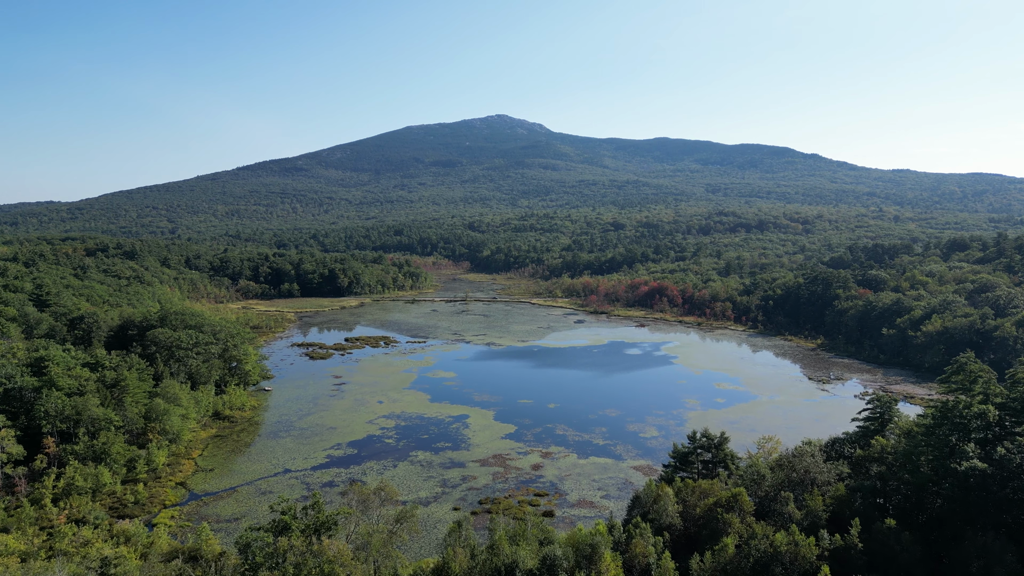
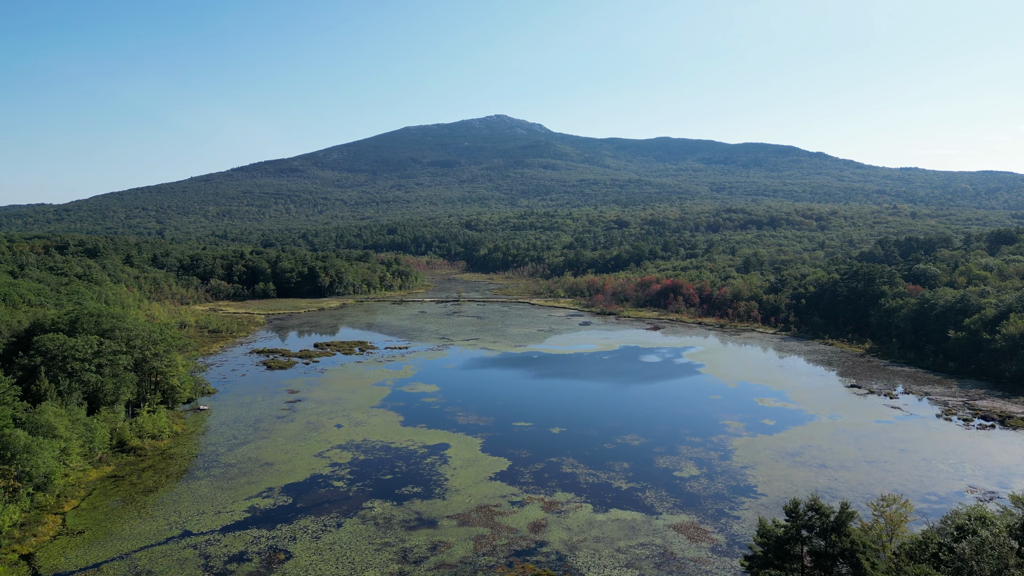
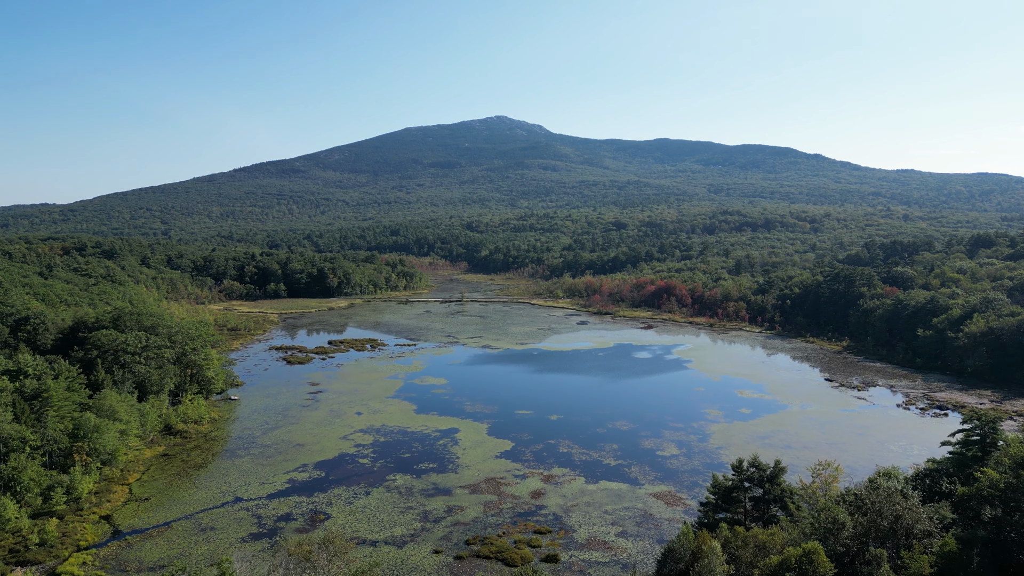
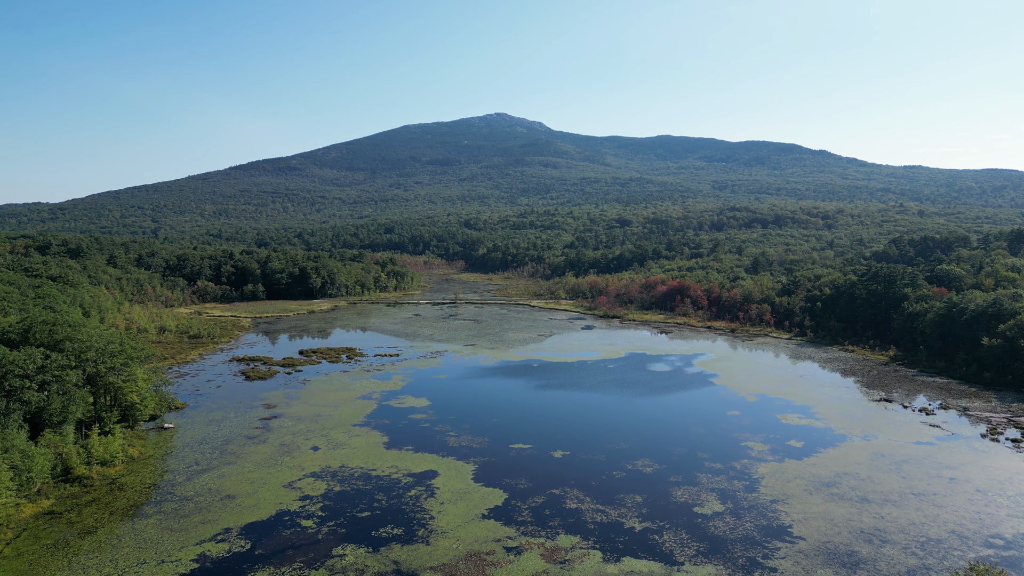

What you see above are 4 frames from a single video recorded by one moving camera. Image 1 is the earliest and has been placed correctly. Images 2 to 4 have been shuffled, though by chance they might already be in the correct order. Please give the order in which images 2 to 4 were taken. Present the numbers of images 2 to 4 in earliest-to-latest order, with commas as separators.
3, 2, 4
